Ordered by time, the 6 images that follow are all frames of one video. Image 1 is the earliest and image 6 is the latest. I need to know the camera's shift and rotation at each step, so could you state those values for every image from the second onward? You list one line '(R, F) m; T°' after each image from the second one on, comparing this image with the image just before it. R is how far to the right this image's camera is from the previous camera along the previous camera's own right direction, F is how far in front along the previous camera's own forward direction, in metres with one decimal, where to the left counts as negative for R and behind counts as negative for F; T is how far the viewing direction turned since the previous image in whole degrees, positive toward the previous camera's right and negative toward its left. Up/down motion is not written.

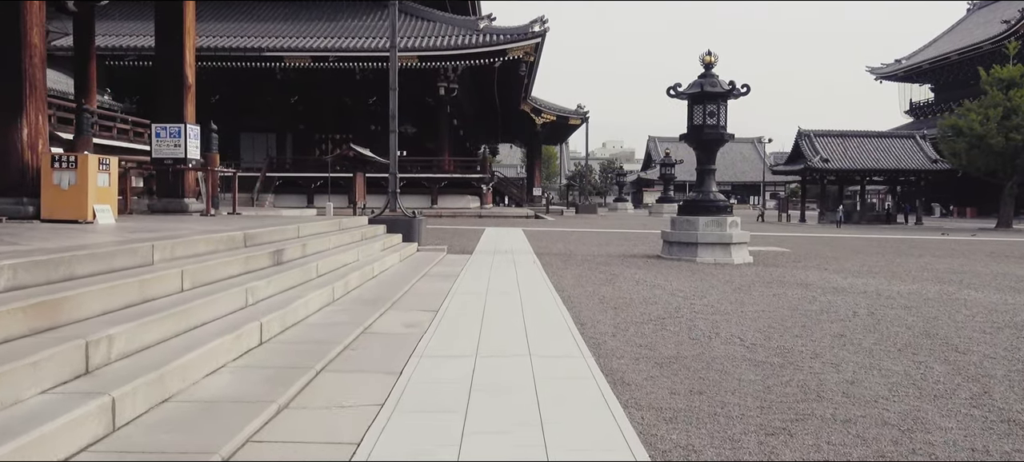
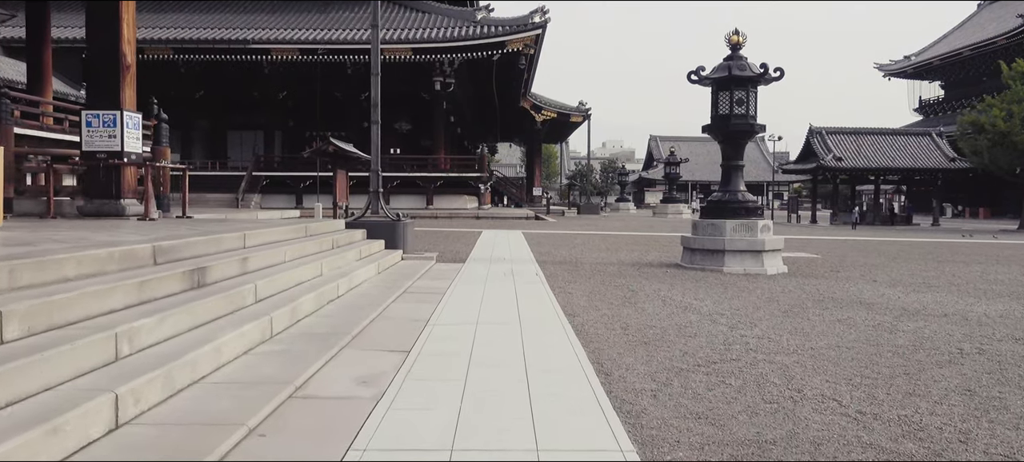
(0.0, +1.5) m; 0°
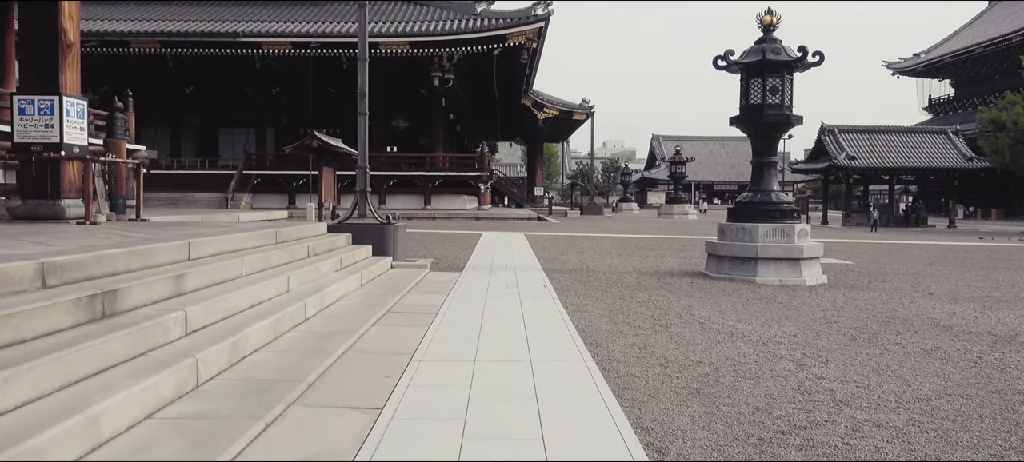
(-0.1, +1.2) m; 0°
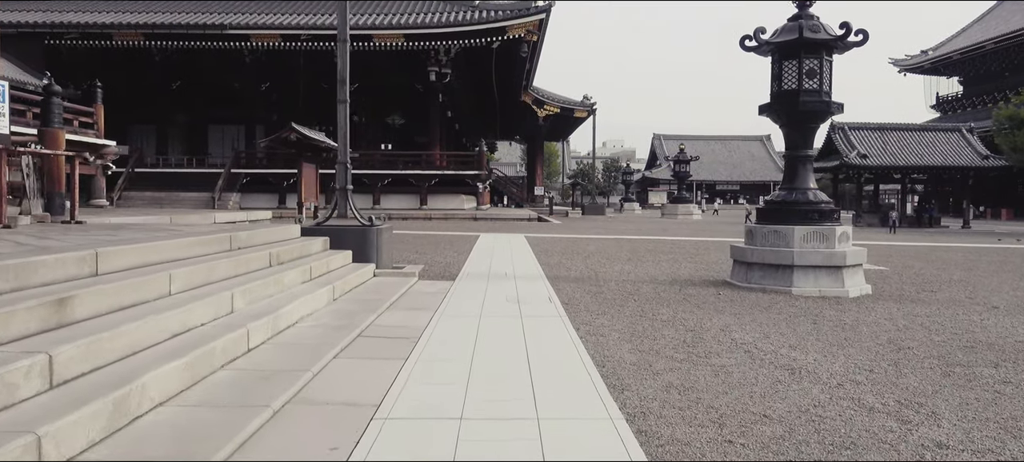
(0.0, +1.1) m; 0°
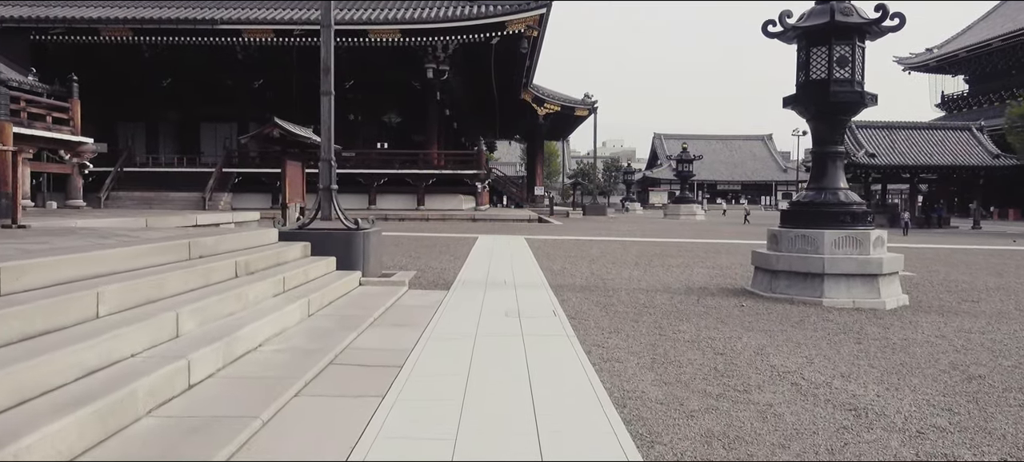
(0.0, +0.7) m; 0°
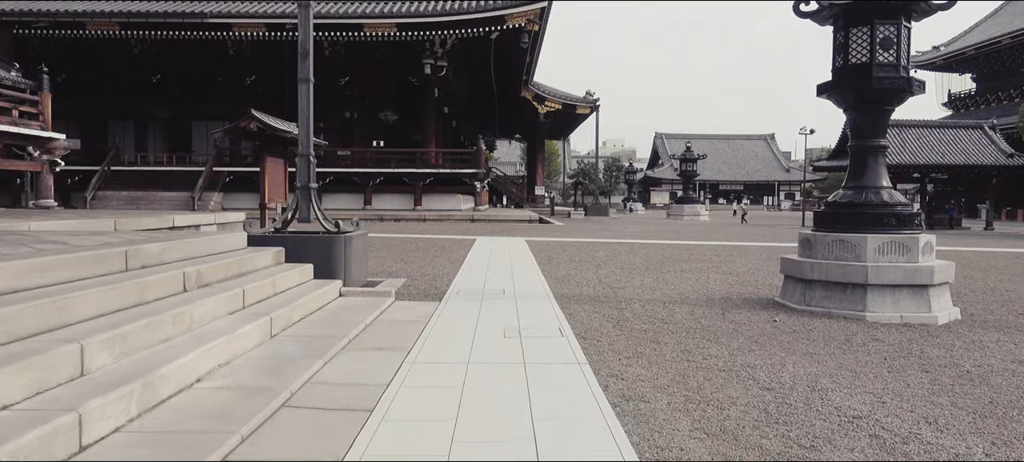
(0.0, +0.8) m; 0°
